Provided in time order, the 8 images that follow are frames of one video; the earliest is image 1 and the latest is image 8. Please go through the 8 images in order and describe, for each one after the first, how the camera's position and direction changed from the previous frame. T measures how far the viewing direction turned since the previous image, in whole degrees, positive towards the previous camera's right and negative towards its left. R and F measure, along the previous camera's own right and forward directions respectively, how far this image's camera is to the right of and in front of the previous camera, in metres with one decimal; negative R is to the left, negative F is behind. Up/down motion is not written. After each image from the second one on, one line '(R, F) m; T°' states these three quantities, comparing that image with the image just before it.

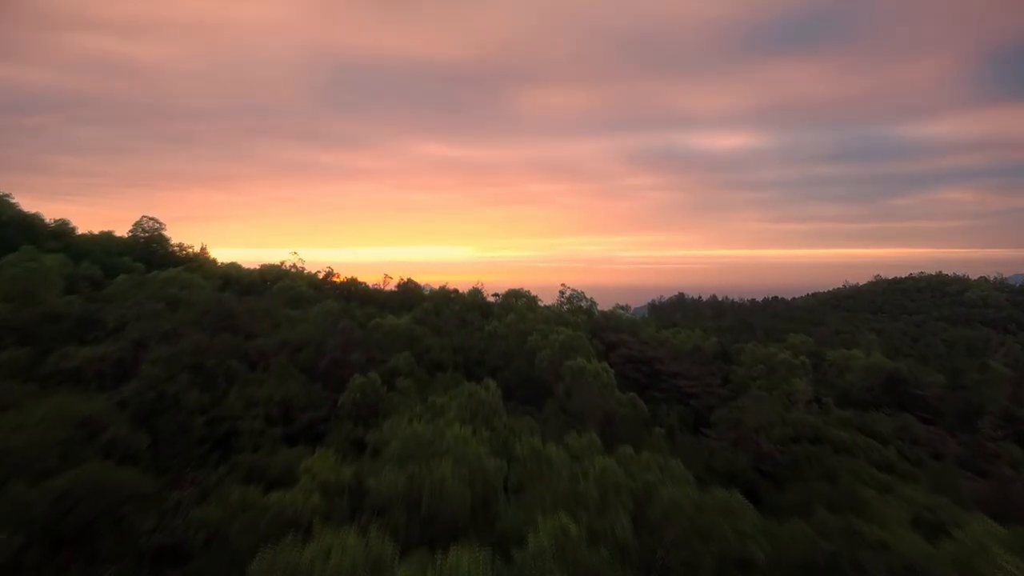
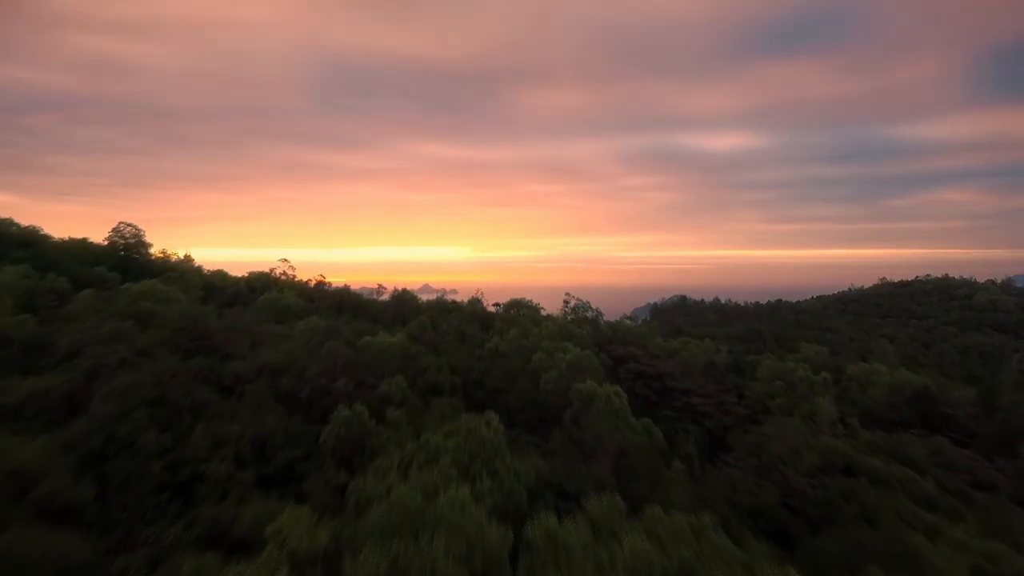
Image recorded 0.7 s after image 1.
(-0.1, +1.0) m; 0°
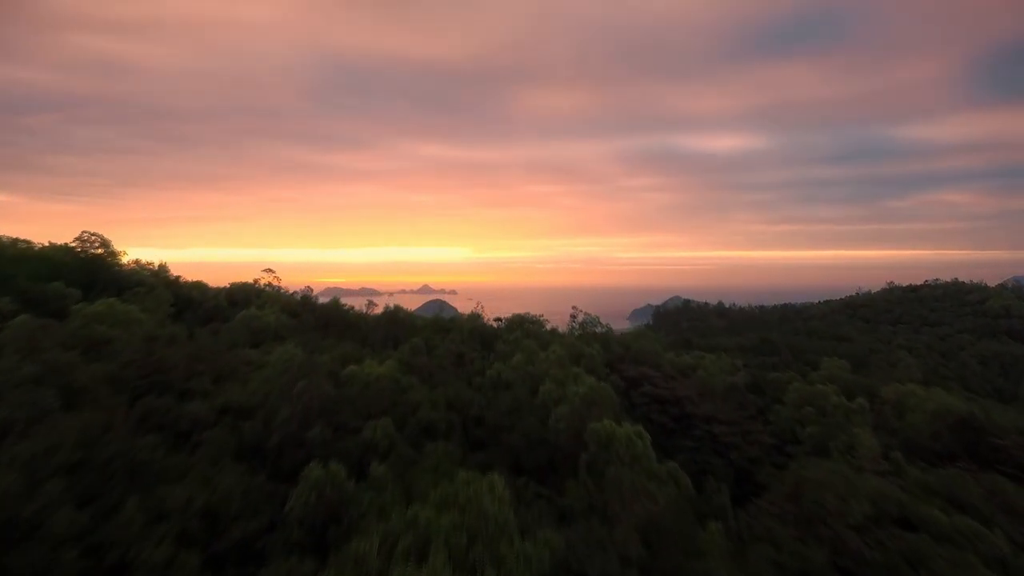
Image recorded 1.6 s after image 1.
(-0.1, +1.3) m; 0°
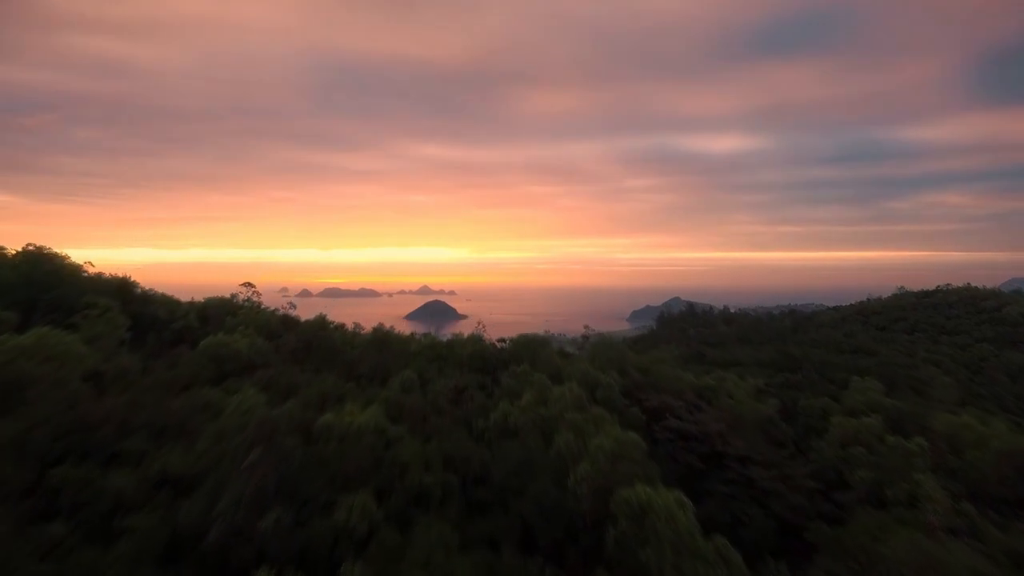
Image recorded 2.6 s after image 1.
(-0.2, +1.7) m; 0°
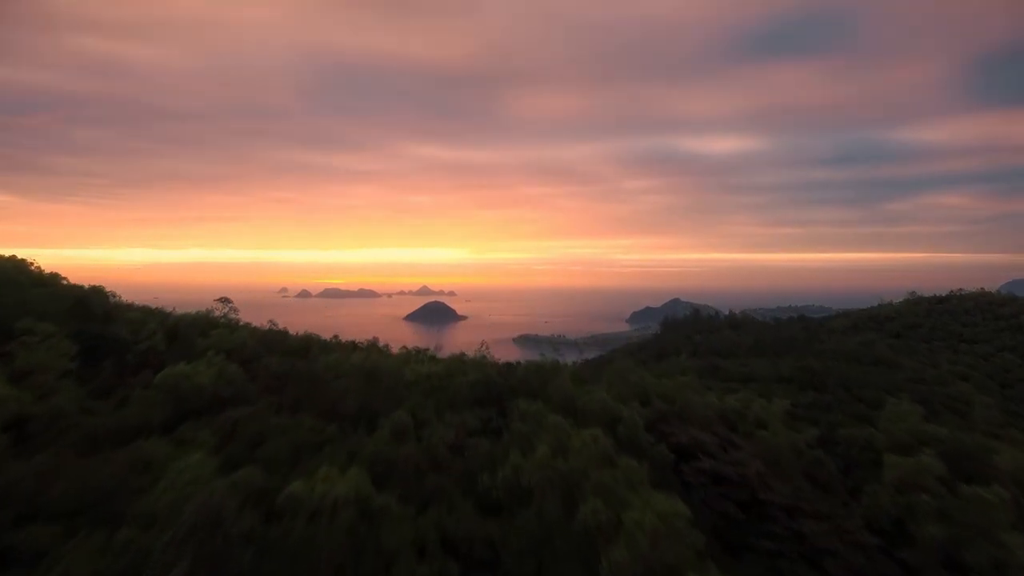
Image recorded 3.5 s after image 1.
(-0.2, +1.6) m; 0°
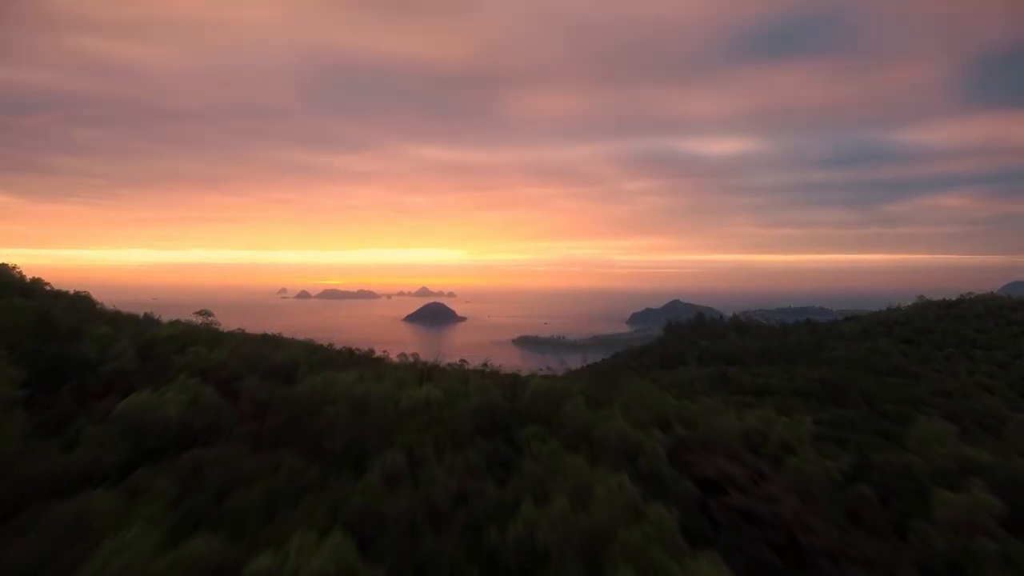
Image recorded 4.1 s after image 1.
(-0.2, +1.1) m; 0°
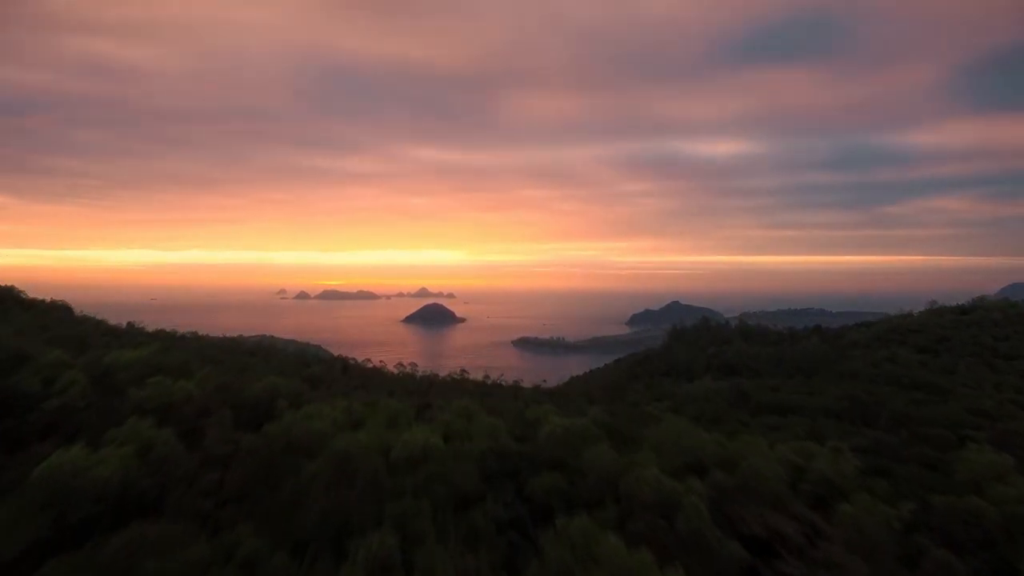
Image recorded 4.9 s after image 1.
(-0.3, +1.5) m; 0°
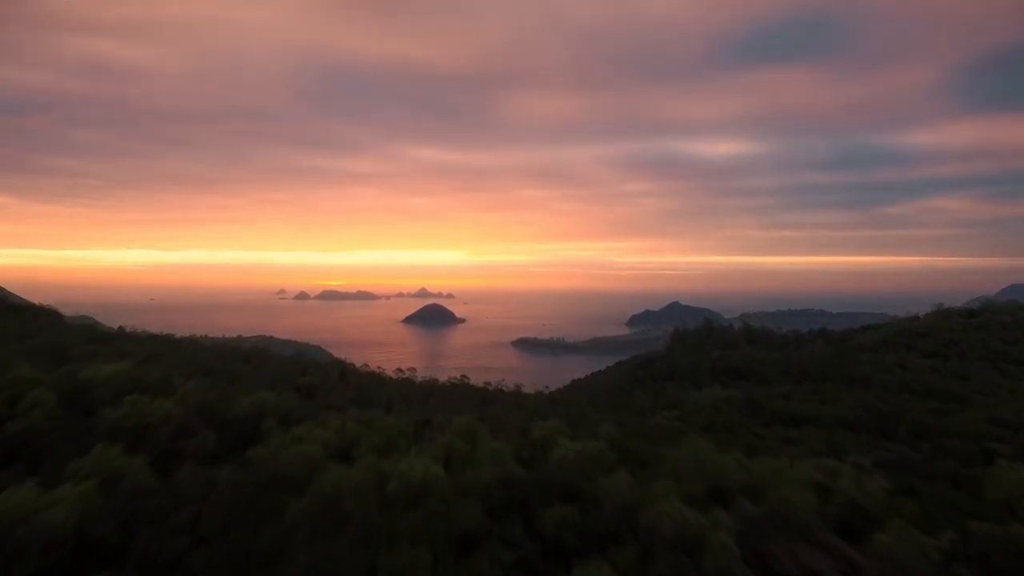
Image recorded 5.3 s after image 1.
(-0.1, +0.8) m; 0°
